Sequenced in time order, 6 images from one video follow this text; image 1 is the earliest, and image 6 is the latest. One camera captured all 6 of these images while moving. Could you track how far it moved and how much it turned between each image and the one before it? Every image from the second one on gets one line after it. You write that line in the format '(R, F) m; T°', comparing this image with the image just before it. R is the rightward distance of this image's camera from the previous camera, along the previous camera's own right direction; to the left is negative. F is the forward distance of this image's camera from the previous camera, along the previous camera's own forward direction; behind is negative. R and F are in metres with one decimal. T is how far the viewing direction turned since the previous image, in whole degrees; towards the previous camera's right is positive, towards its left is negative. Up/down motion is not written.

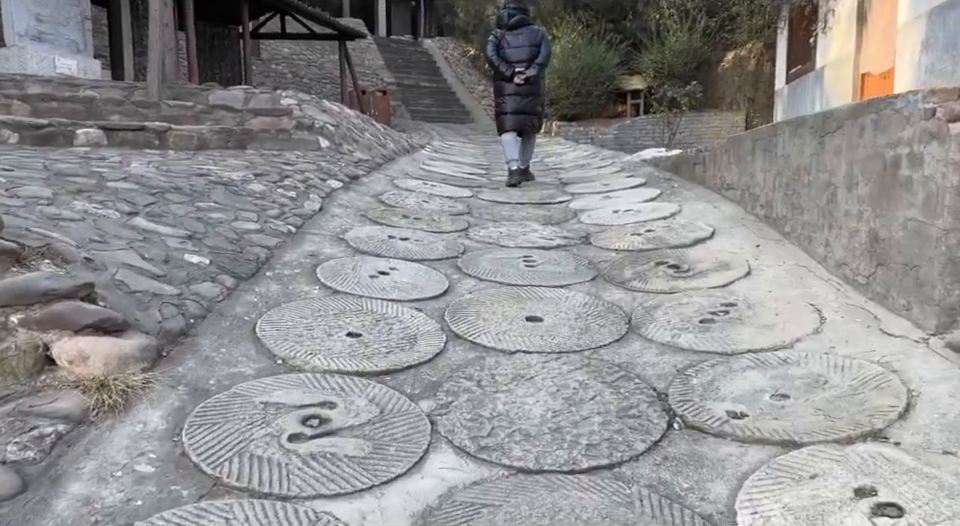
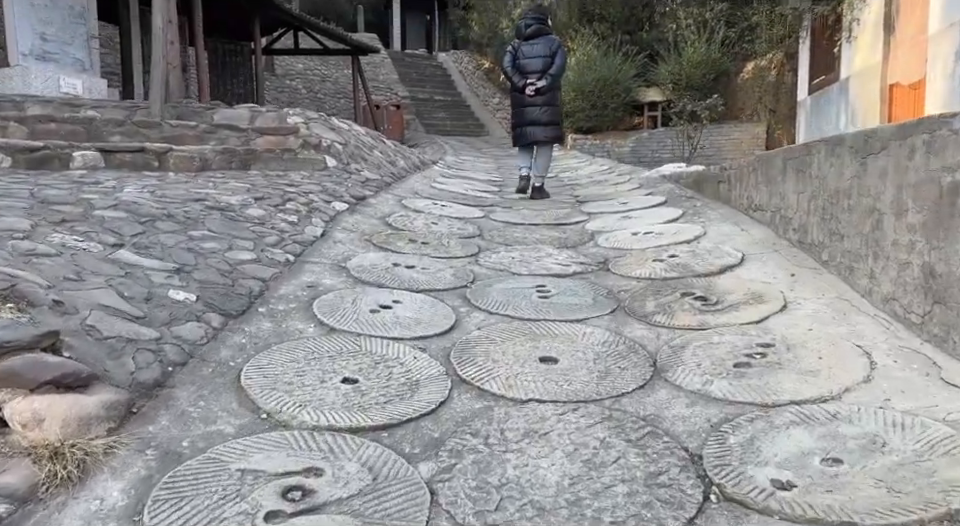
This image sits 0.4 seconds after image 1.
(0.0, +0.3) m; -1°
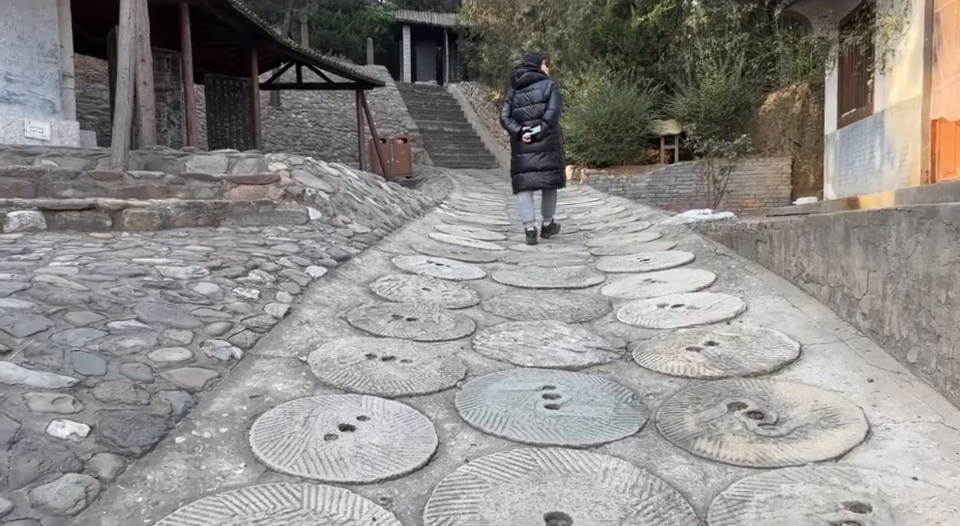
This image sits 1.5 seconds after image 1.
(+0.1, +0.7) m; -1°
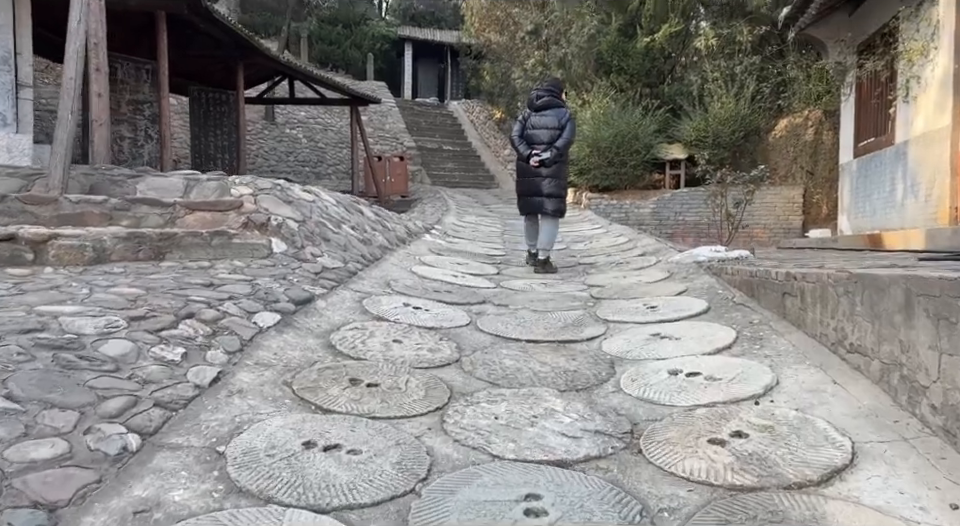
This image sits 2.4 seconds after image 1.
(+0.1, +0.6) m; 0°
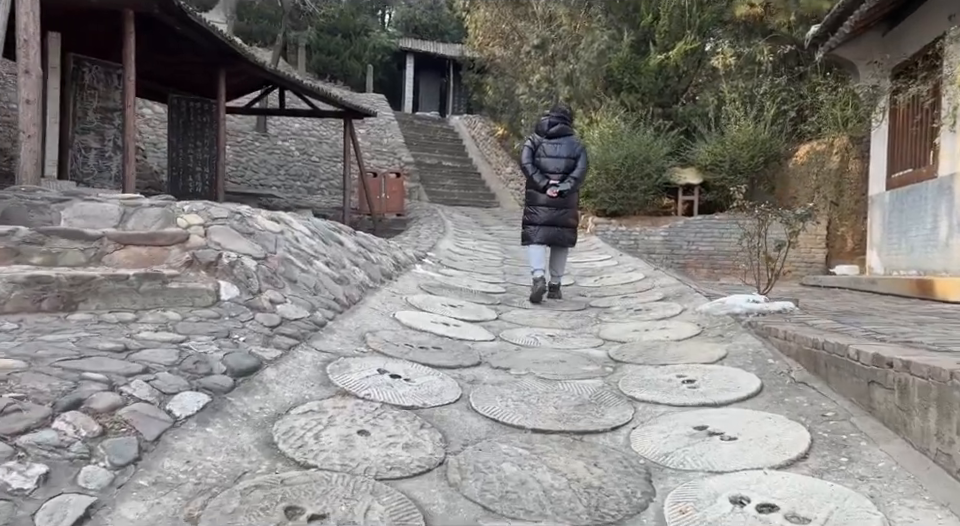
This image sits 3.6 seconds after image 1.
(0.0, +0.9) m; 0°
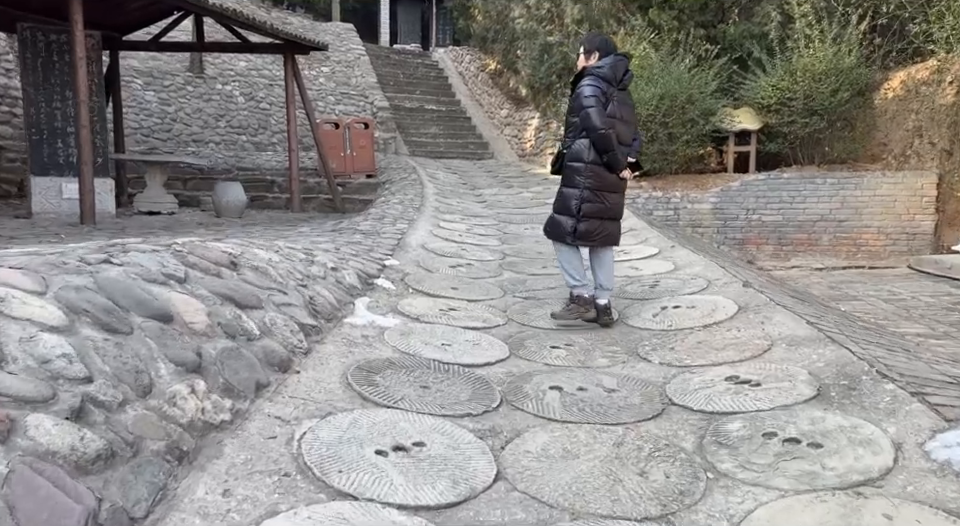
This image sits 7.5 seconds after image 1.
(+0.1, +3.1) m; 0°
